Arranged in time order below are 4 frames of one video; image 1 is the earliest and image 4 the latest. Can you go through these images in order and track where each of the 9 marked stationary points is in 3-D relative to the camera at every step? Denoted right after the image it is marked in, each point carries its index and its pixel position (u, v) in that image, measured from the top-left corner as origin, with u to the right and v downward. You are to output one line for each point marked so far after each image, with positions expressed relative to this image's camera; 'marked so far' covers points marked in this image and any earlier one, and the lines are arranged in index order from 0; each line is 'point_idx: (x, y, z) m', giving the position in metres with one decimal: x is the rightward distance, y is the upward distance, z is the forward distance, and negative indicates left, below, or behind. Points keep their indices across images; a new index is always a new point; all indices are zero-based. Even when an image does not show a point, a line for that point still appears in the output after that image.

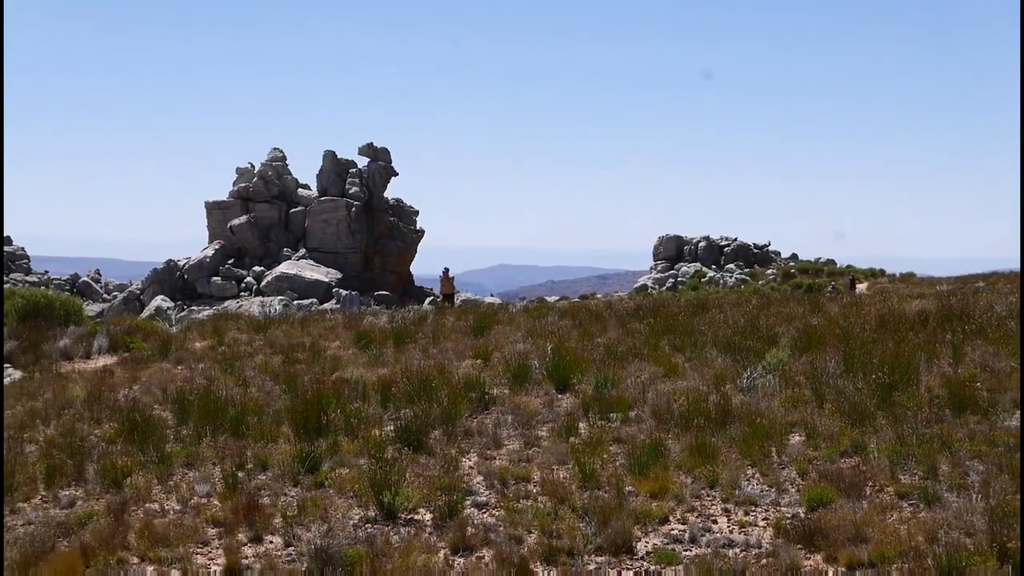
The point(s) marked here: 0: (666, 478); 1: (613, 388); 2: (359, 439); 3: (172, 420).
0: (+1.0, -1.2, +9.4) m
1: (+0.8, -0.7, +10.9) m
2: (-1.0, -1.0, +10.1) m
3: (-2.4, -0.9, +10.6) m
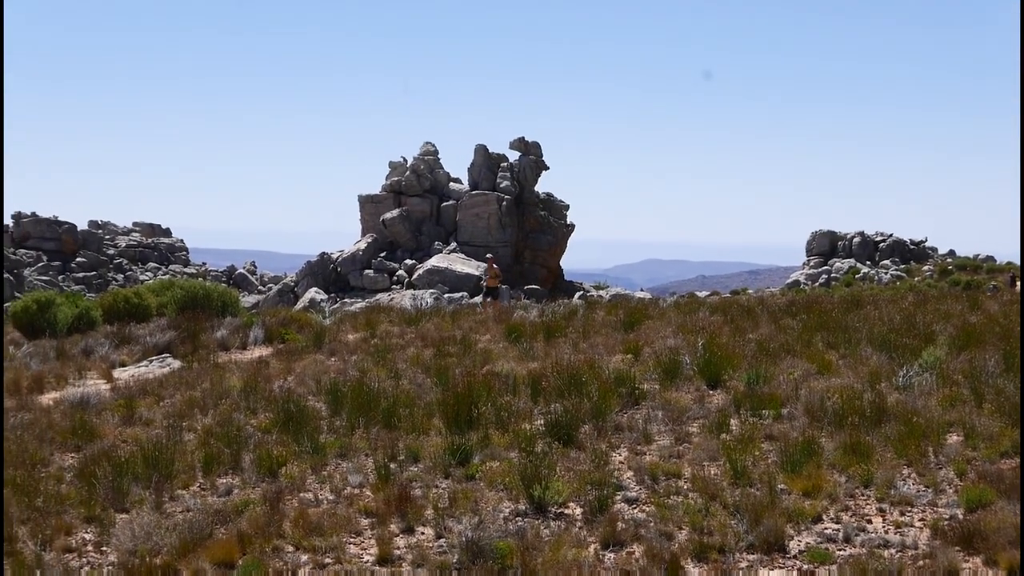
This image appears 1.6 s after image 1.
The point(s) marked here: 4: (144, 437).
0: (+2.0, -1.2, +9.2) m
1: (+1.9, -0.7, +10.8) m
2: (0.0, -1.0, +10.1) m
3: (-1.3, -0.9, +10.7) m
4: (-2.5, -1.0, +10.1) m
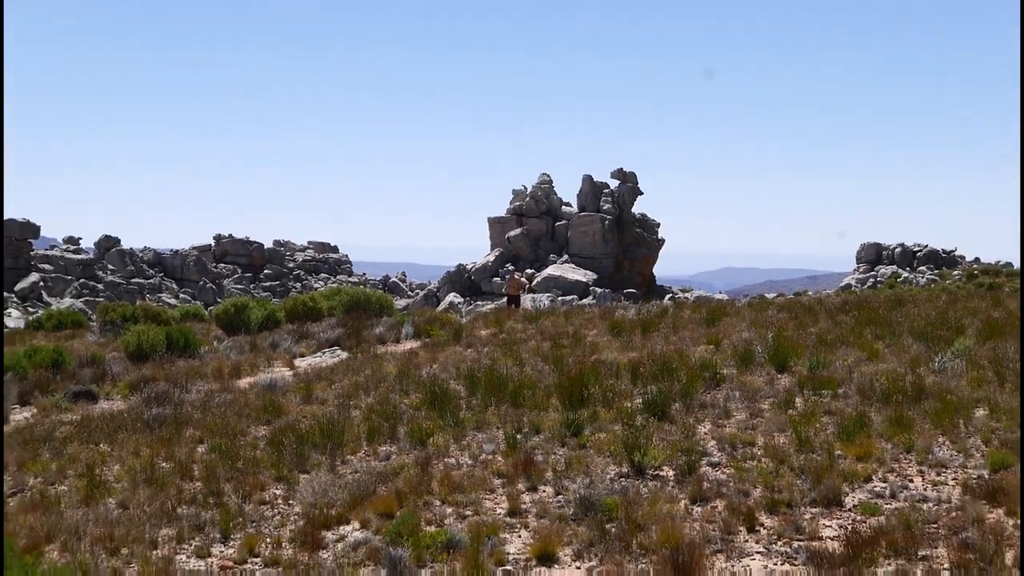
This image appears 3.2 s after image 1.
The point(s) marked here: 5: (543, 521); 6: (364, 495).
0: (+2.8, -1.2, +11.2) m
1: (+2.8, -0.7, +12.8) m
2: (+0.9, -1.0, +12.2) m
3: (-0.4, -0.9, +12.9) m
4: (-1.6, -1.1, +12.3) m
5: (+0.2, -1.7, +10.4) m
6: (-1.1, -1.5, +10.8) m
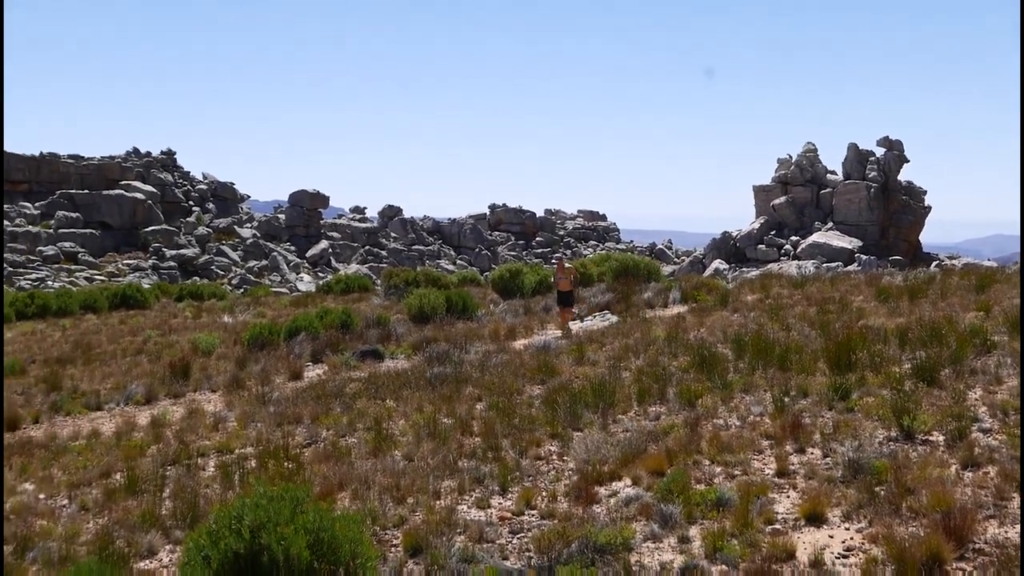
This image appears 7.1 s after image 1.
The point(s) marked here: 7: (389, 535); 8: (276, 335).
0: (+4.9, -0.9, +11.1) m
1: (+5.1, -0.5, +12.6) m
2: (+3.1, -0.8, +12.3) m
3: (+1.9, -0.7, +13.1) m
4: (+0.7, -0.8, +12.7) m
5: (+2.2, -1.4, +10.5) m
6: (+1.0, -1.3, +11.1) m
7: (-0.8, -1.6, +9.6) m
8: (-2.5, -0.5, +15.1) m
